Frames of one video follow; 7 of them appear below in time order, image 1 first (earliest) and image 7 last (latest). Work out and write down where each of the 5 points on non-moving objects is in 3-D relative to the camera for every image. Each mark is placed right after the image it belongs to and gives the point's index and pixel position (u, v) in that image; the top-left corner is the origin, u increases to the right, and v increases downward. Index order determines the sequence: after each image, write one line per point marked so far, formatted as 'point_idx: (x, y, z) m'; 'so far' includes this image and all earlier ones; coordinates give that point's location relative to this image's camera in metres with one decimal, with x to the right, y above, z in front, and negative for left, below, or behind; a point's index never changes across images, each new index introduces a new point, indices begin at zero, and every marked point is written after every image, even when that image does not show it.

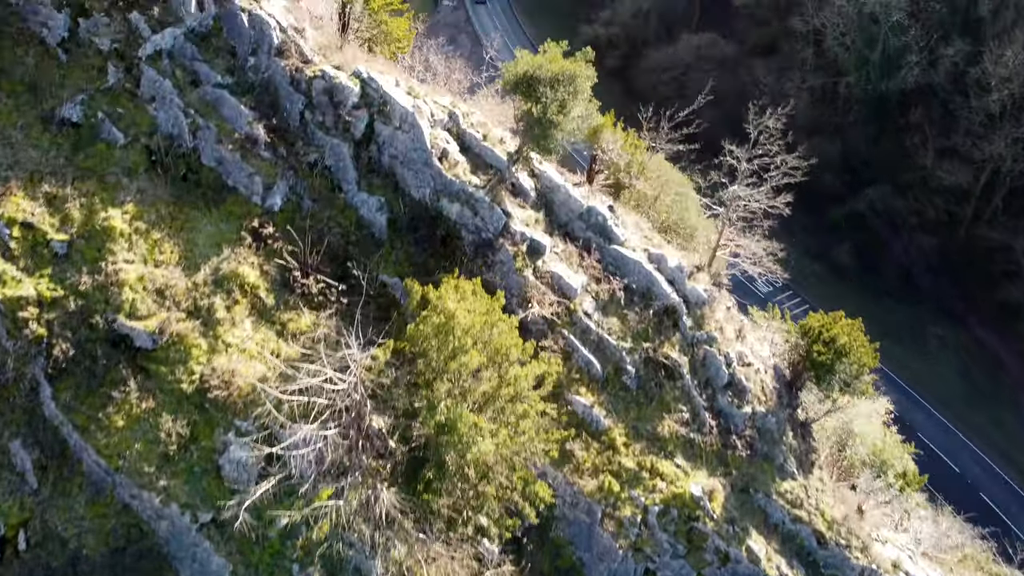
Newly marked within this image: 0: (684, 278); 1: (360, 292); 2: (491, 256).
0: (+3.6, +0.1, +17.5) m
1: (-2.8, -0.1, +15.1) m
2: (-0.4, +0.6, +15.8) m
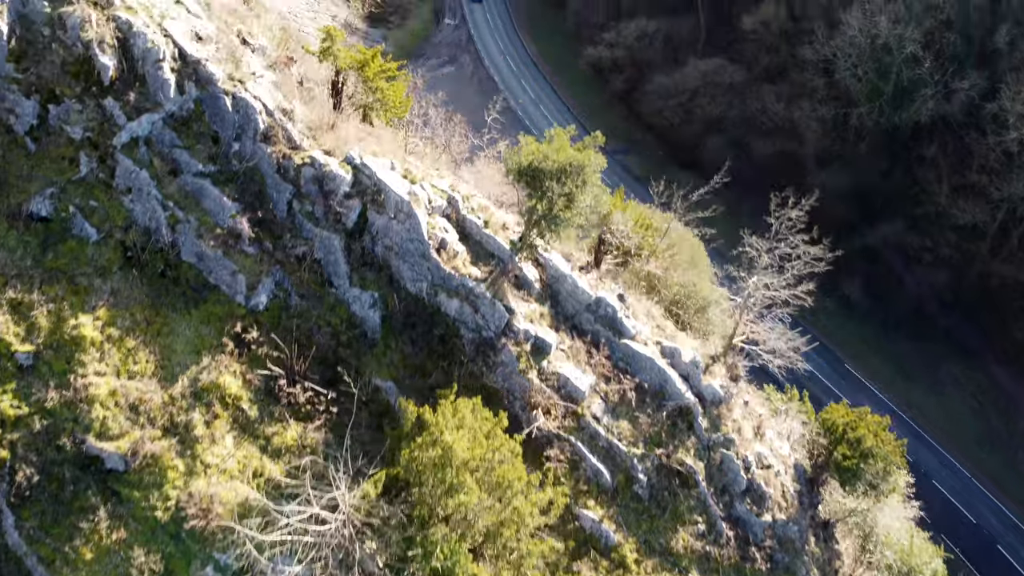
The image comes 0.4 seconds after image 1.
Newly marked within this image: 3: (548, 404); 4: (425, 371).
0: (+3.6, -1.7, +16.4) m
1: (-2.7, -1.9, +14.0) m
2: (-0.3, -1.2, +14.7) m
3: (+0.6, -2.0, +14.6) m
4: (-1.5, -1.5, +14.6) m
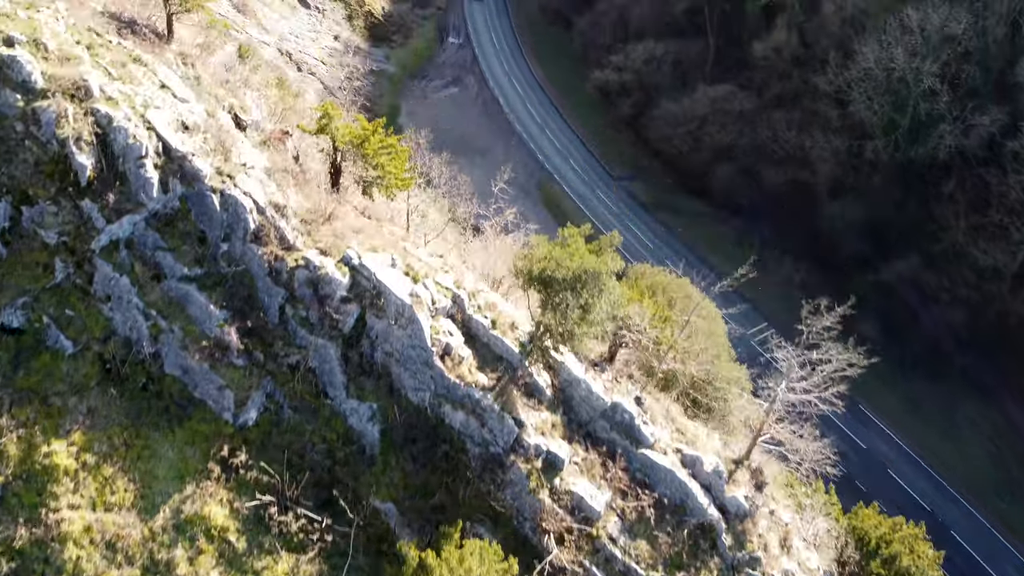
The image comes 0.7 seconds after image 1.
0: (+3.8, -3.5, +15.3) m
1: (-2.6, -3.7, +13.0) m
2: (-0.2, -3.0, +13.6) m
3: (+0.8, -3.8, +13.5) m
4: (-1.4, -3.3, +13.5) m
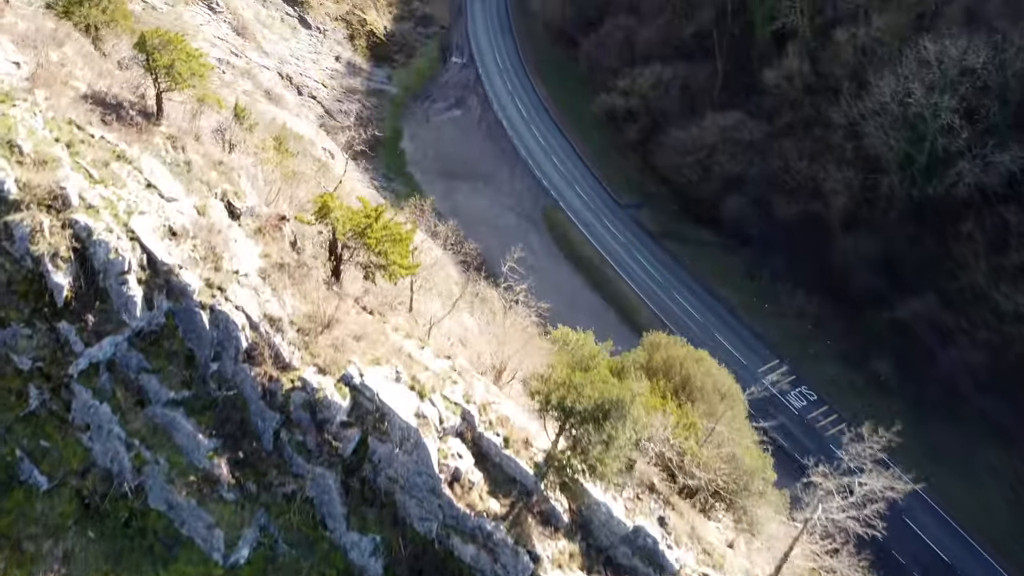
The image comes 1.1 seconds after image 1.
0: (+4.0, -5.3, +14.2) m
1: (-2.4, -5.5, +11.9) m
2: (0.0, -4.8, +12.5) m
3: (+1.0, -5.7, +12.4) m
4: (-1.1, -5.1, +12.4) m
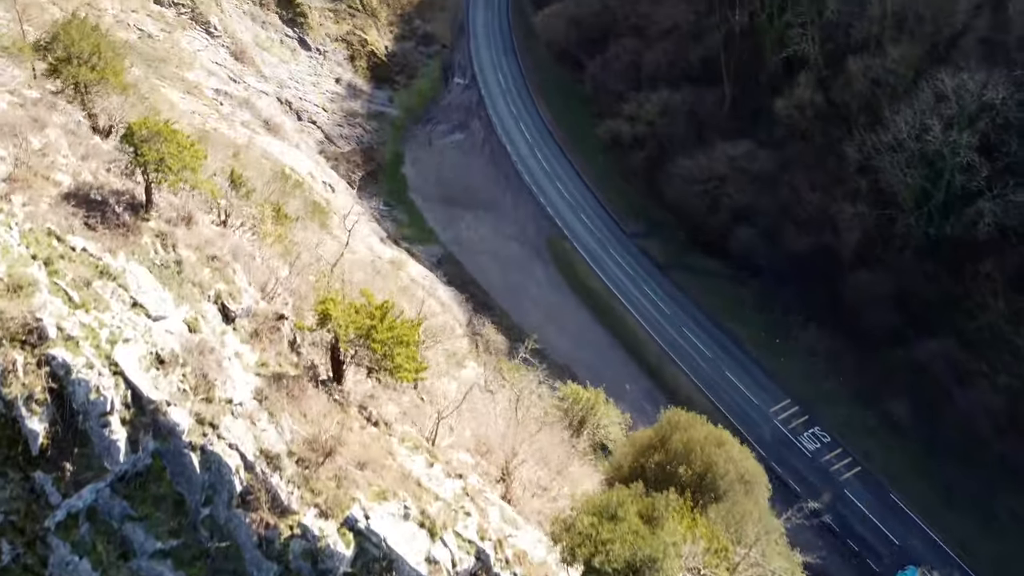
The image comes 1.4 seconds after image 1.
0: (+4.3, -7.2, +13.1) m
1: (-2.1, -7.3, +10.8) m
2: (+0.3, -6.7, +11.4) m
3: (+1.3, -7.5, +11.3) m
4: (-0.9, -6.9, +11.3) m
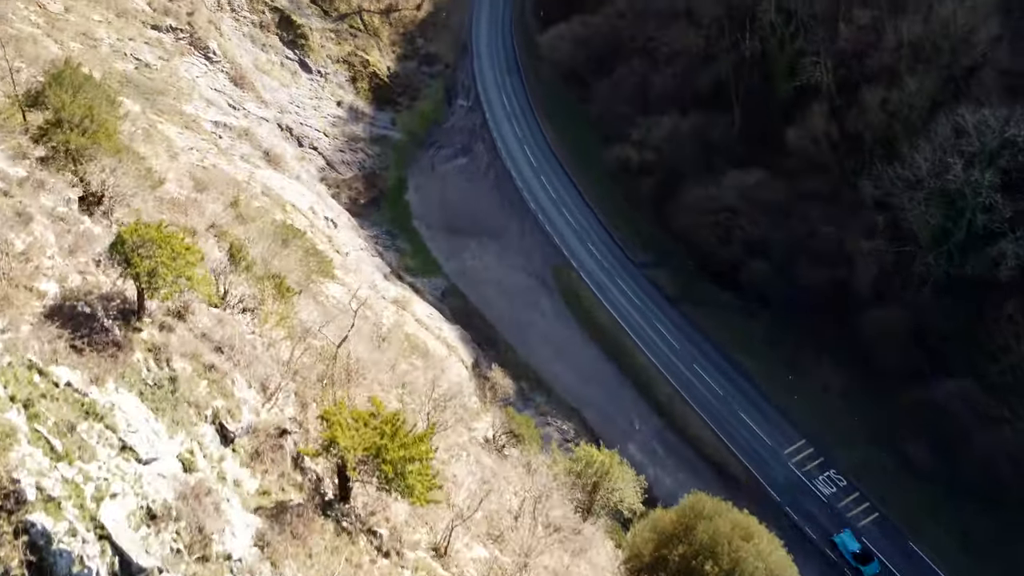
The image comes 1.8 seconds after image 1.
0: (+4.6, -9.0, +12.0) m
1: (-1.7, -9.2, +9.7) m
2: (+0.7, -8.6, +10.4) m
3: (+1.6, -9.4, +10.2) m
4: (-0.5, -8.8, +10.2) m
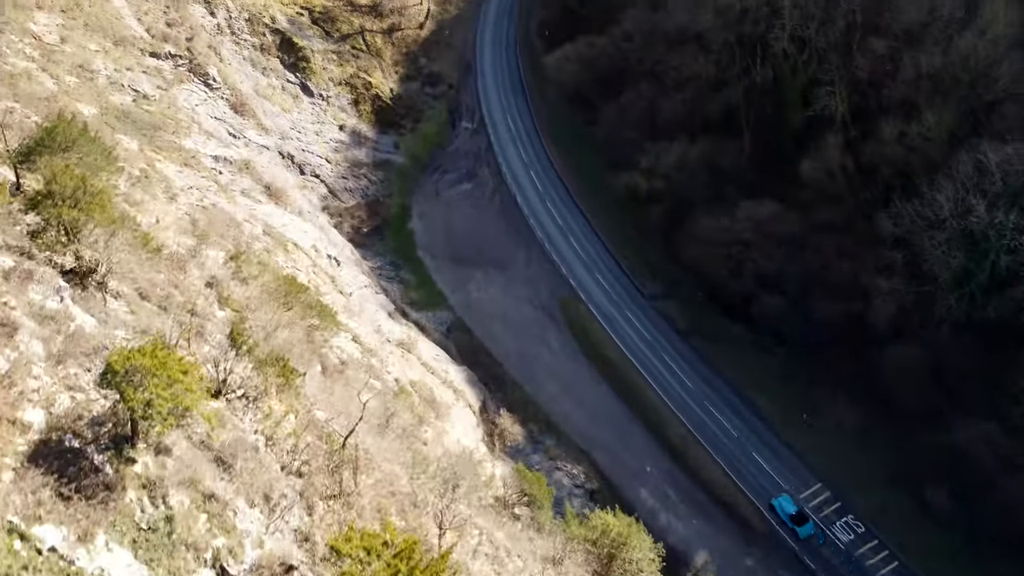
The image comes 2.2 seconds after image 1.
0: (+5.0, -10.9, +10.9) m
1: (-1.3, -11.1, +8.6) m
2: (+1.0, -10.4, +9.3) m
3: (+2.0, -11.2, +9.1) m
4: (-0.1, -10.7, +9.1) m
